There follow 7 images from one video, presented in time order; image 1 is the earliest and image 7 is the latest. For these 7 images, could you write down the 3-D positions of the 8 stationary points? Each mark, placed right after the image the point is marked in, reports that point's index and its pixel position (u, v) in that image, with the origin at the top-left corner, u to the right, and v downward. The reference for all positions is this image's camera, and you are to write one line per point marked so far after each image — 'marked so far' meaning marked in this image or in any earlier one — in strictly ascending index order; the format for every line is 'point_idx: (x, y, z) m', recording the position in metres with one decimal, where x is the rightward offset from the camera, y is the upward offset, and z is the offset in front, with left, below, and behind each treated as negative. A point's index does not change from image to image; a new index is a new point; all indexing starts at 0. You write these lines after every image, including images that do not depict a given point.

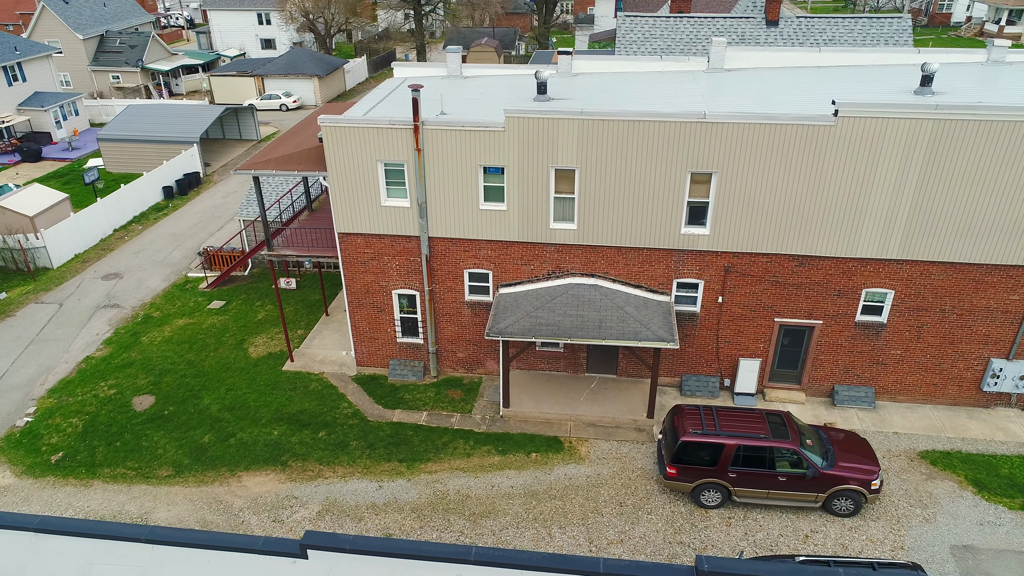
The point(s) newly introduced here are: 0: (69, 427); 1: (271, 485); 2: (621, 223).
0: (-11.1, -3.5, +16.5) m
1: (-5.4, -4.4, +14.5) m
2: (+2.6, +1.5, +15.2) m
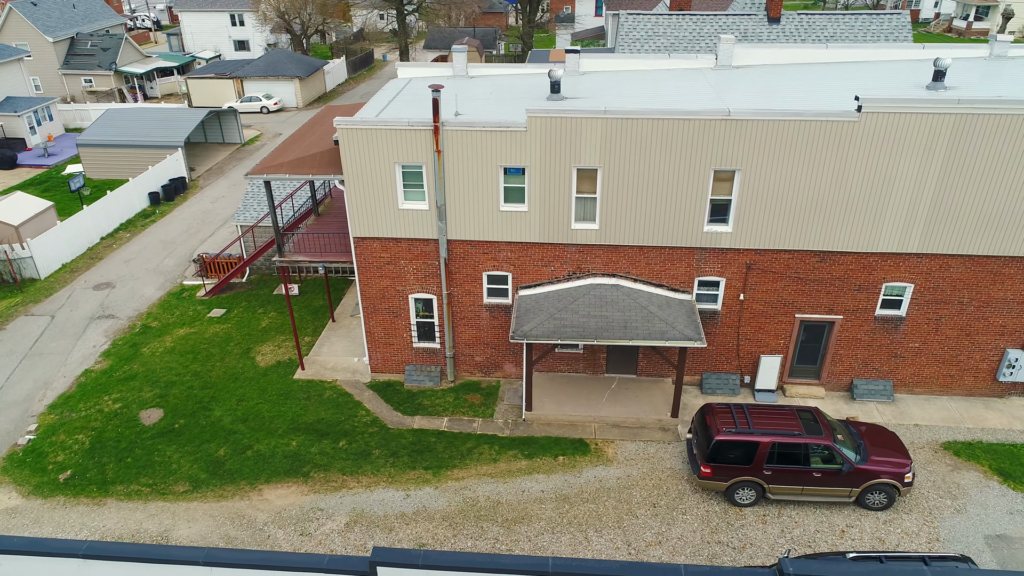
0: (-10.6, -3.8, +15.9) m
1: (-4.7, -4.5, +14.1) m
2: (+3.1, +1.5, +15.1) m
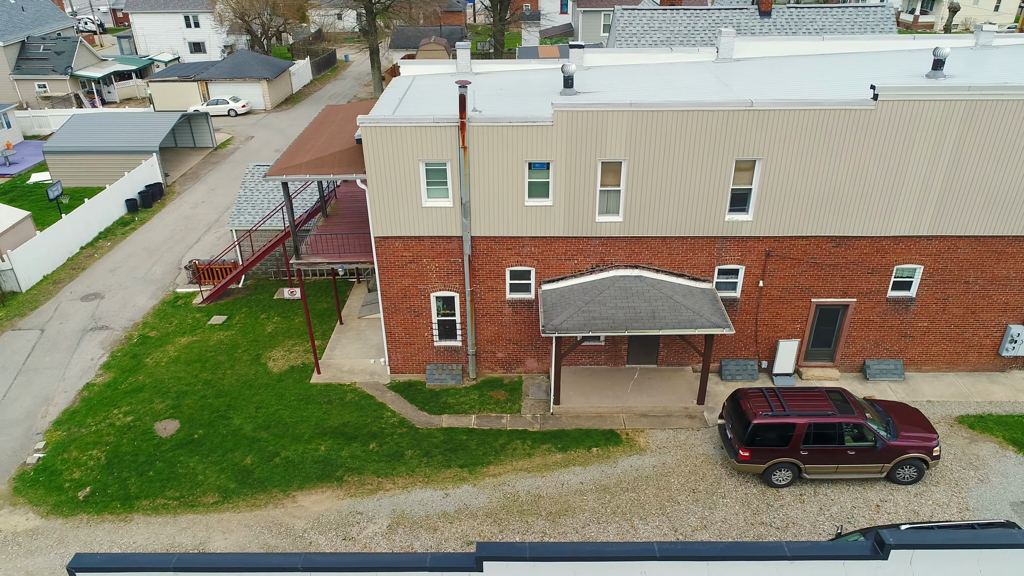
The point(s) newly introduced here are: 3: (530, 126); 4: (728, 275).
0: (-9.8, -4.0, +15.3) m
1: (-3.9, -4.6, +13.9) m
2: (+3.6, +1.8, +15.3) m
3: (+0.4, +3.6, +14.5) m
4: (+5.4, +0.3, +16.3) m
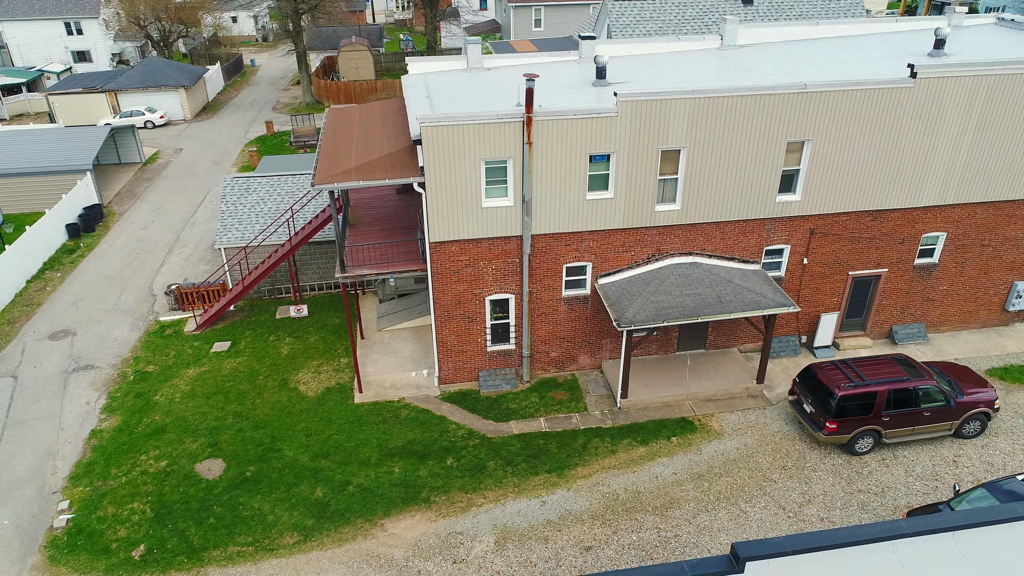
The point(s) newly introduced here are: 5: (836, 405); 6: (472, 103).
0: (-7.9, -4.7, +13.7) m
1: (-1.7, -4.8, +13.1) m
2: (+4.9, +2.1, +15.4) m
3: (+1.8, +3.7, +14.2) m
4: (+6.6, +0.8, +16.7) m
5: (+6.8, -2.4, +13.7) m
6: (-0.9, +4.5, +15.8) m
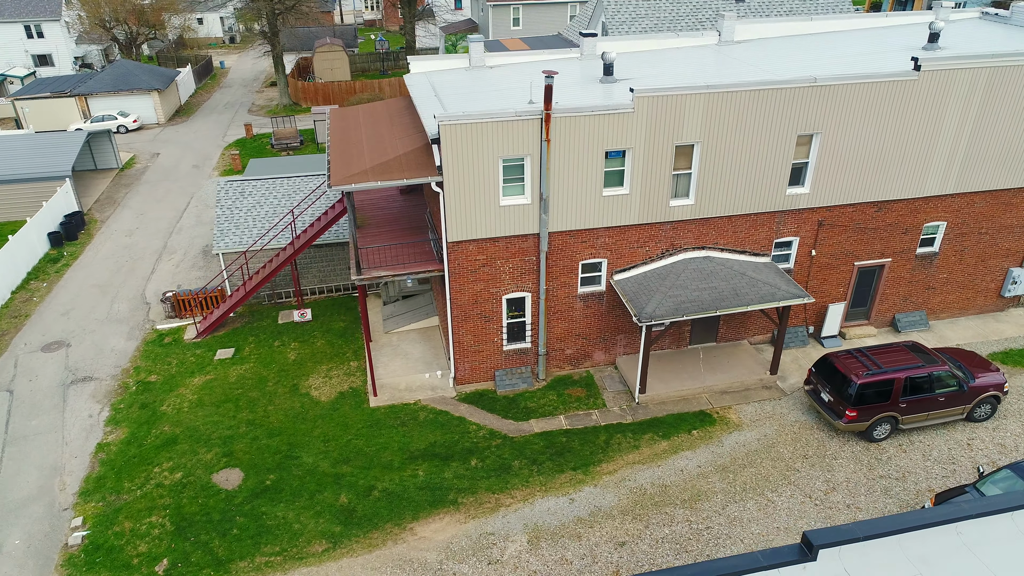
0: (-7.3, -4.9, +13.3) m
1: (-1.1, -4.8, +13.0) m
2: (+5.3, +2.3, +15.6) m
3: (+2.1, +3.8, +14.2) m
4: (+6.9, +1.0, +16.9) m
5: (+7.3, -2.2, +14.0) m
6: (-0.7, +4.5, +15.7) m
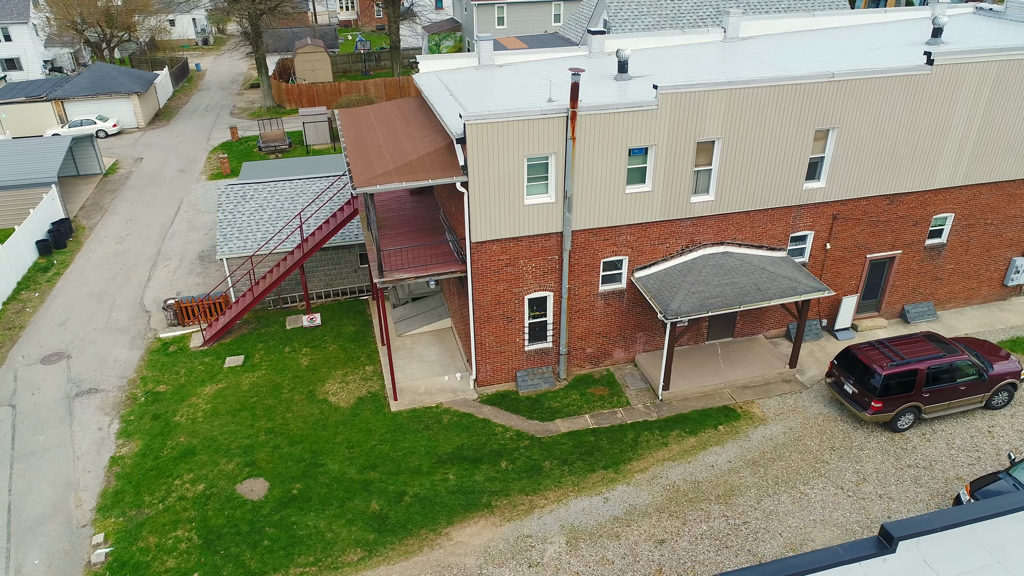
0: (-6.5, -5.0, +12.9) m
1: (-0.4, -4.8, +12.8) m
2: (+5.8, +2.4, +15.7) m
3: (+2.6, +3.8, +14.2) m
4: (+7.4, +1.2, +17.0) m
5: (+7.9, -2.1, +14.1) m
6: (-0.2, +4.5, +15.6) m
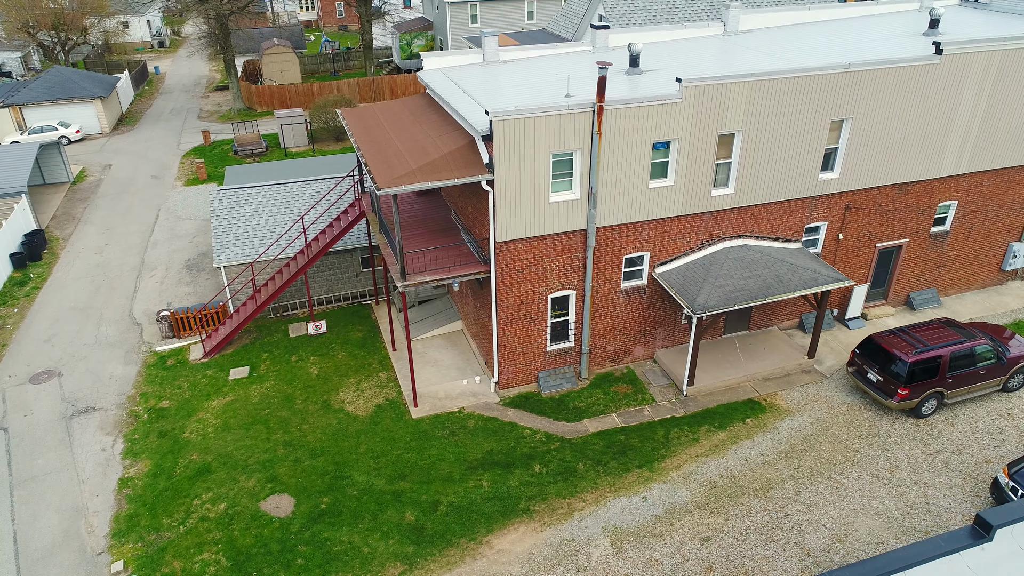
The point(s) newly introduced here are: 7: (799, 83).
0: (-5.7, -5.2, +12.3) m
1: (+0.4, -4.8, +12.5) m
2: (+6.2, +2.6, +15.7) m
3: (+3.1, +3.9, +14.0) m
4: (+7.8, +1.4, +17.1) m
5: (+8.6, -1.8, +14.3) m
6: (+0.1, +4.5, +15.3) m
7: (+6.4, +4.6, +14.8) m
